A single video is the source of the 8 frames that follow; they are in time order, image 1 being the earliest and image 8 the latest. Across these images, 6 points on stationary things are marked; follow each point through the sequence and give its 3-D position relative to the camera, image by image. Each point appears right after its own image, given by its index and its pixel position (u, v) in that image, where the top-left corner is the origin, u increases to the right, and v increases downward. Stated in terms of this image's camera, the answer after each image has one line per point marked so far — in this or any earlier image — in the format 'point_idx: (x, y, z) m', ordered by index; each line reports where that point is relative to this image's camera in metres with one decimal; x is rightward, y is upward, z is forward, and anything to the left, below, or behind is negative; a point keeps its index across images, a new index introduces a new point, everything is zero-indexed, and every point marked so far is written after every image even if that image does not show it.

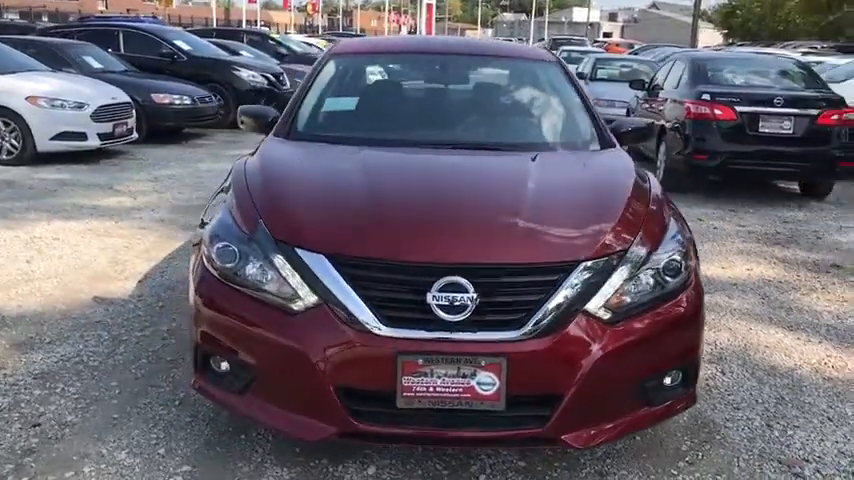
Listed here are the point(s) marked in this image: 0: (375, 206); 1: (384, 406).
0: (-0.2, +0.1, +3.1) m
1: (-0.1, -0.6, +2.8) m
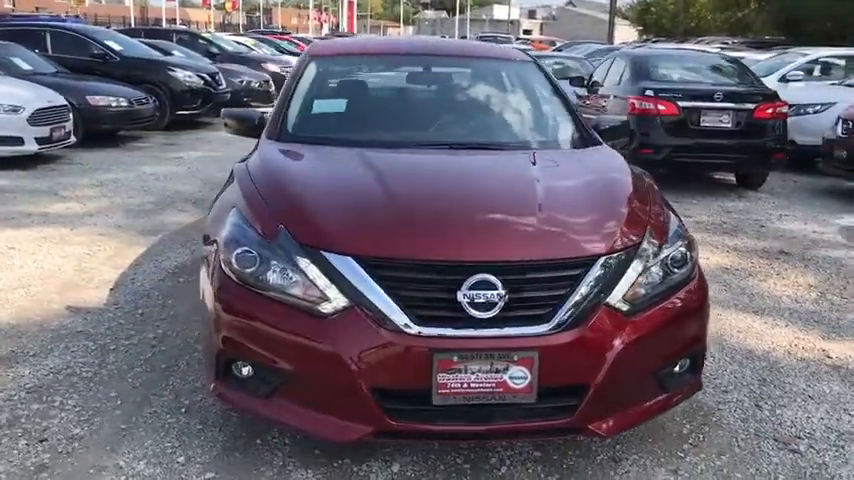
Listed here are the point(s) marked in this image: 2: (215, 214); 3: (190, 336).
0: (-0.1, +0.1, +3.2) m
1: (0.0, -0.6, +2.9) m
2: (-0.9, +0.1, +3.7) m
3: (-1.3, -0.5, +4.7) m
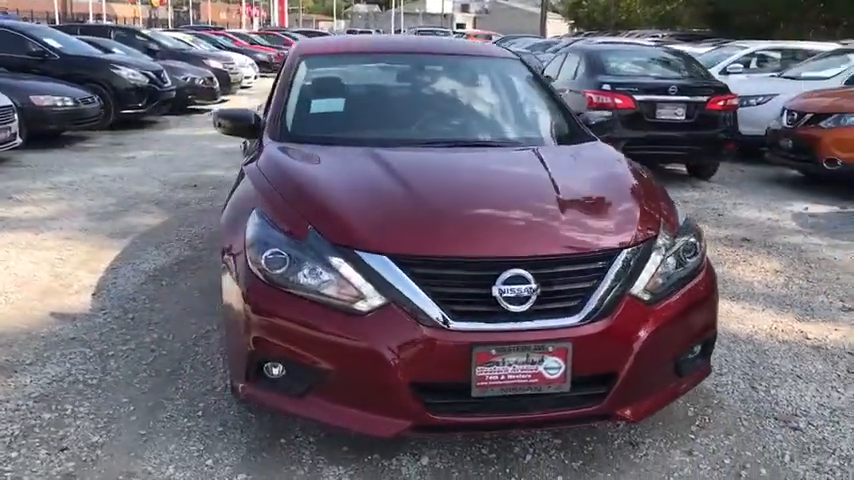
0: (0.0, +0.1, +3.2) m
1: (+0.1, -0.6, +3.0) m
2: (-0.9, +0.1, +3.7) m
3: (-1.3, -0.5, +4.6) m
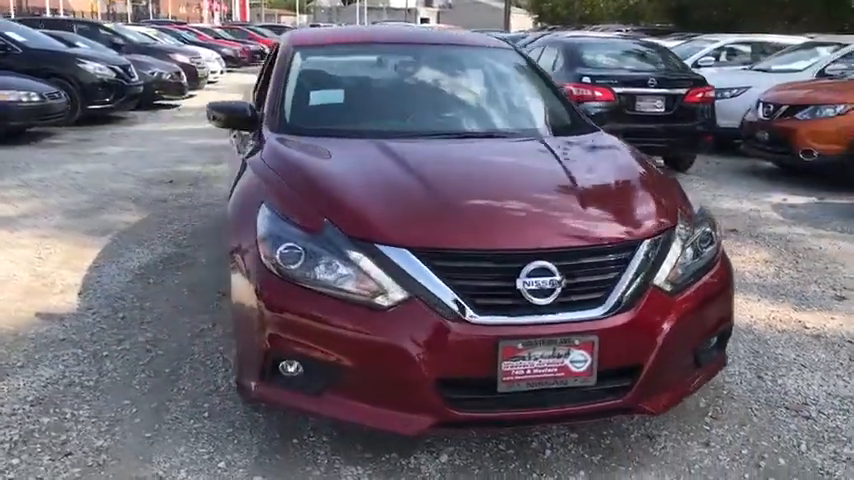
0: (0.0, +0.2, +3.2) m
1: (+0.2, -0.5, +2.9) m
2: (-0.8, +0.1, +3.6) m
3: (-1.3, -0.5, +4.5) m
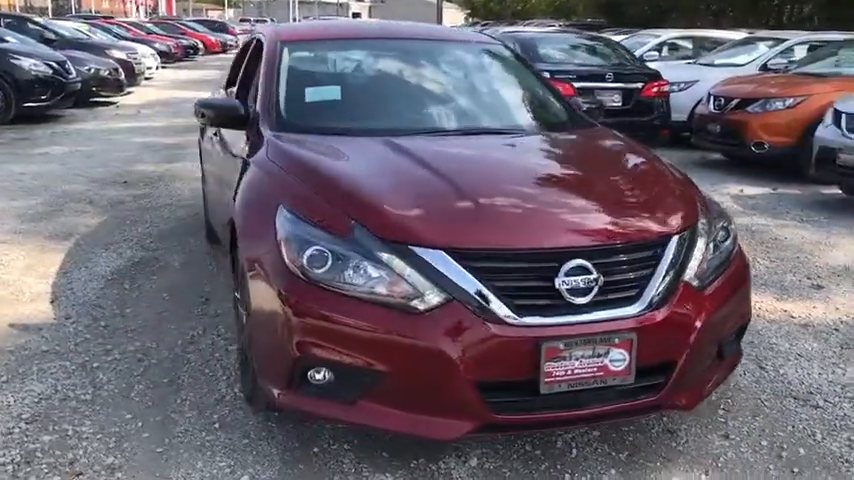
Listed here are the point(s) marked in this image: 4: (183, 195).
0: (+0.1, +0.2, +3.1) m
1: (+0.3, -0.5, +2.8) m
2: (-0.8, +0.1, +3.4) m
3: (-1.3, -0.5, +4.3) m
4: (-2.5, +0.5, +8.4) m
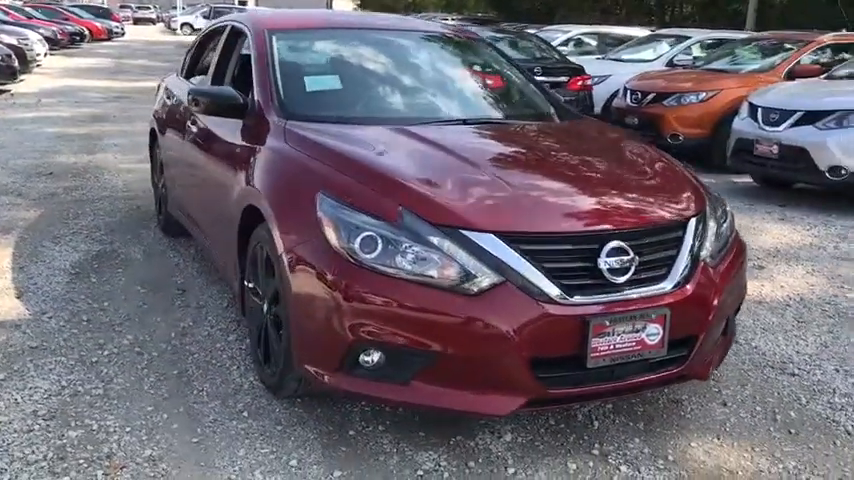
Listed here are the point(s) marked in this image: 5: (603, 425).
0: (+0.3, +0.2, +3.2) m
1: (+0.5, -0.5, +3.0) m
2: (-0.6, +0.2, +3.4) m
3: (-1.3, -0.5, +4.2) m
4: (-3.0, +0.5, +8.1) m
5: (+0.7, -0.8, +3.5) m
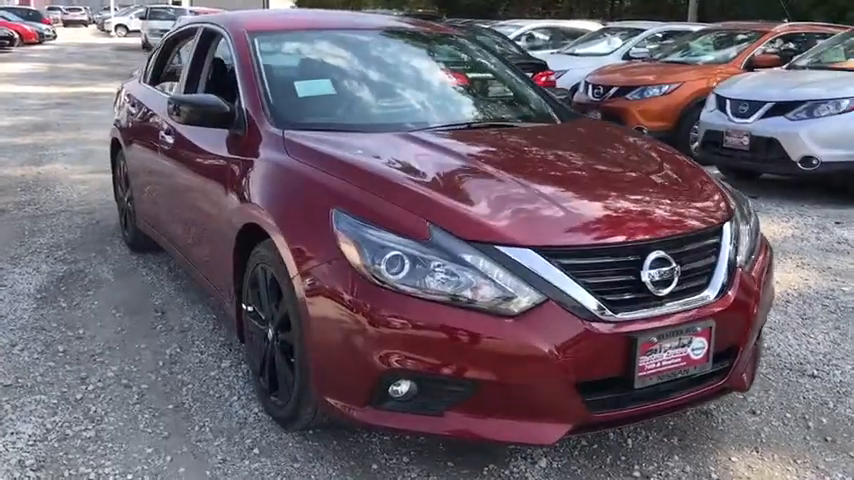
0: (+0.3, +0.2, +3.0) m
1: (+0.6, -0.5, +2.8) m
2: (-0.6, +0.1, +3.2) m
3: (-1.3, -0.6, +3.9) m
4: (-3.3, +0.4, +7.7) m
5: (+0.8, -0.8, +3.3) m
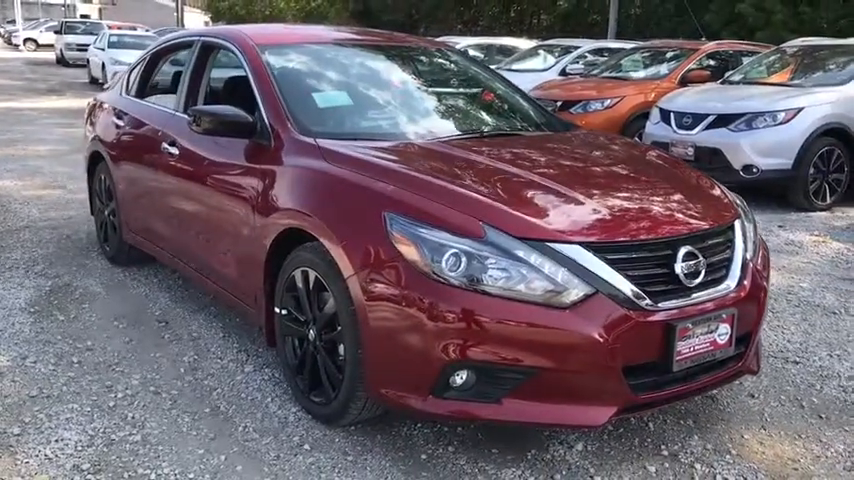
0: (+0.5, +0.2, +3.2) m
1: (+0.8, -0.5, +3.1) m
2: (-0.4, +0.1, +3.3) m
3: (-1.2, -0.6, +4.0) m
4: (-3.6, +0.2, +7.5) m
5: (+1.0, -0.8, +3.6) m
